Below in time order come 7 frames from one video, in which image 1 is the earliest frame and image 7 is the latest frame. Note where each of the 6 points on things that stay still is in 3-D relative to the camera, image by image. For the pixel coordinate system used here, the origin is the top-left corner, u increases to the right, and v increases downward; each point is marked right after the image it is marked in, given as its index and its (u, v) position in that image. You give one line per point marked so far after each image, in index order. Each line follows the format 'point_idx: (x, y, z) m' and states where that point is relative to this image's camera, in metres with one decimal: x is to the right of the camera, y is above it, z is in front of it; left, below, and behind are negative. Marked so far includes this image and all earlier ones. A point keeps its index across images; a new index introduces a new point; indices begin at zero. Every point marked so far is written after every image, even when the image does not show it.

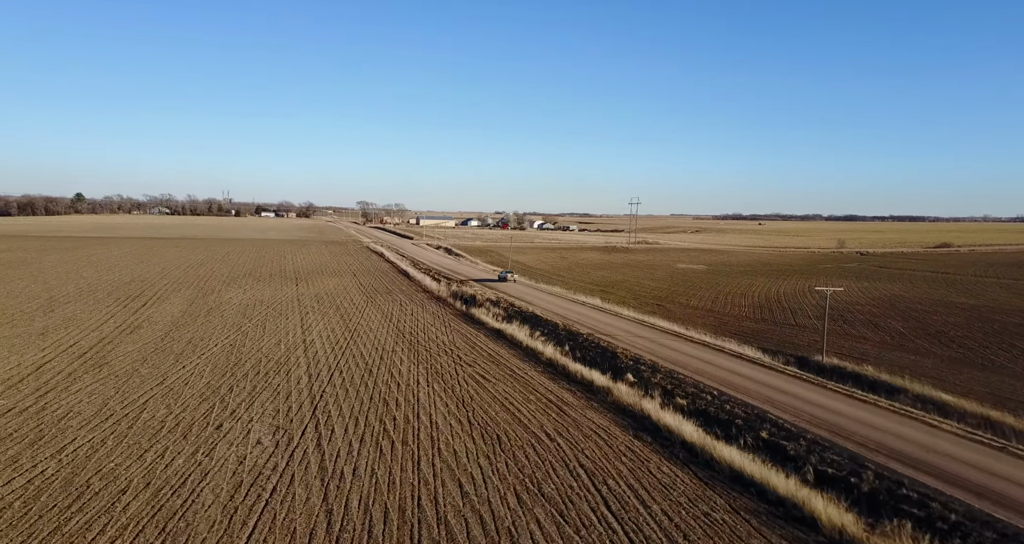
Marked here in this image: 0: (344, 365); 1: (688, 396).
0: (-5.9, -3.3, +18.8) m
1: (+5.0, -3.5, +15.1) m
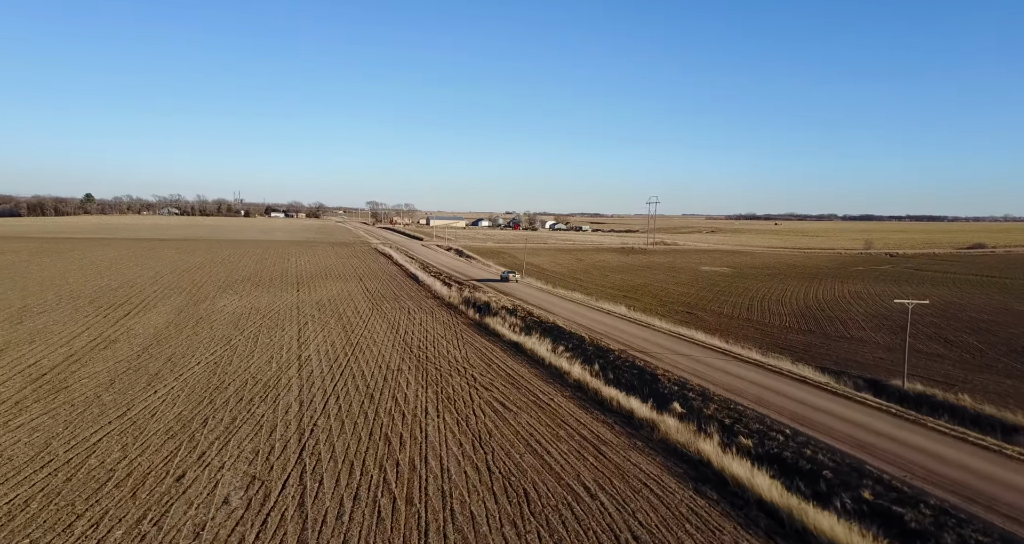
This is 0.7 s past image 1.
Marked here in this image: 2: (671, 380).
0: (-5.2, -3.6, +16.3) m
1: (+5.6, -3.8, +12.4) m
2: (+4.8, -3.3, +16.1) m
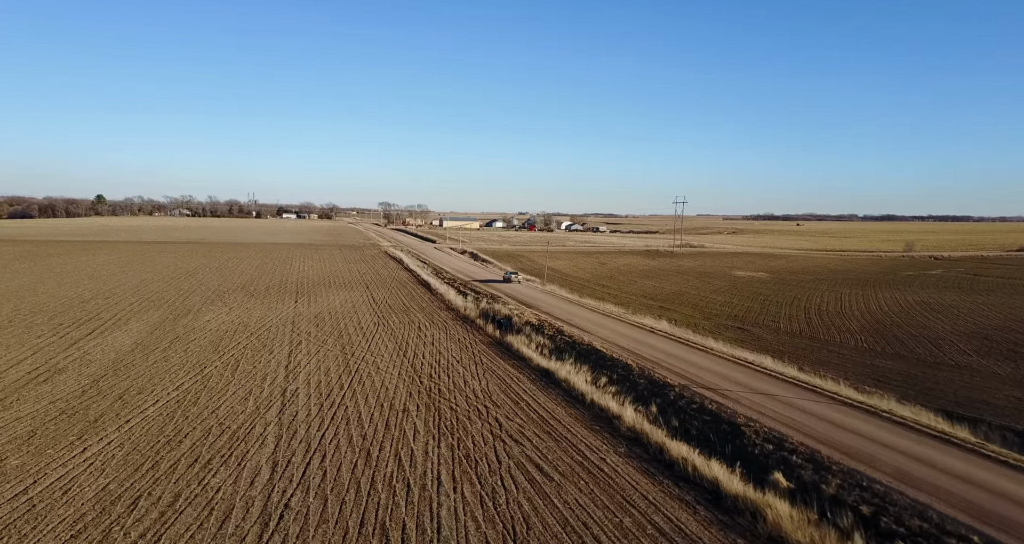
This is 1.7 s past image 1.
0: (-4.3, -4.1, +12.6) m
1: (+6.4, -4.2, +8.4) m
2: (+5.7, -3.7, +12.2) m
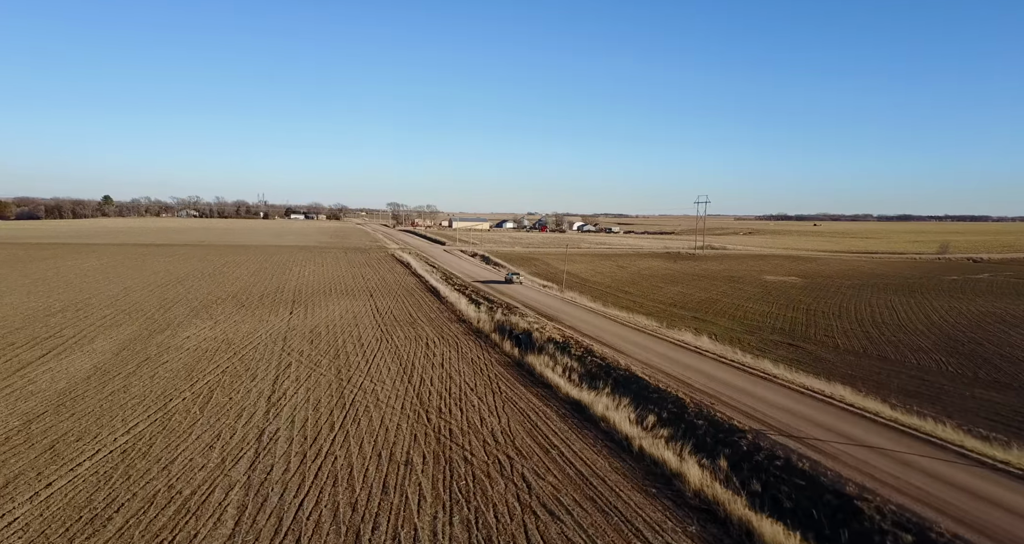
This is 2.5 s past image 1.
0: (-3.7, -4.4, +9.6) m
1: (+7.0, -4.6, +5.2) m
2: (+6.3, -4.1, +9.0) m
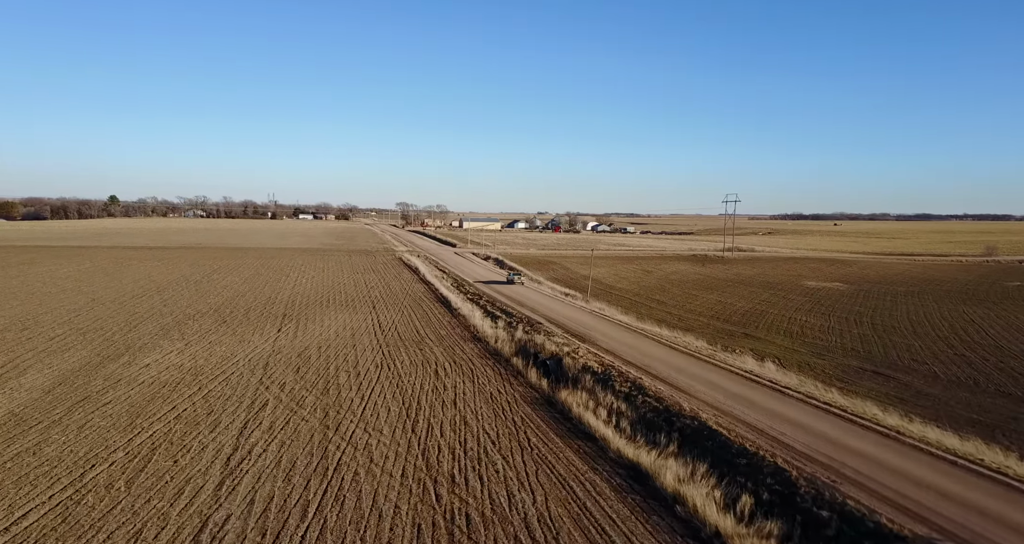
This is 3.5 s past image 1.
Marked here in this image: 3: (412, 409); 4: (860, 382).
0: (-3.0, -4.9, +5.7) m
1: (+7.6, -5.1, +1.2) m
2: (+7.0, -4.6, +4.9) m
3: (-2.9, -4.0, +15.7) m
4: (+12.0, -3.7, +18.3) m
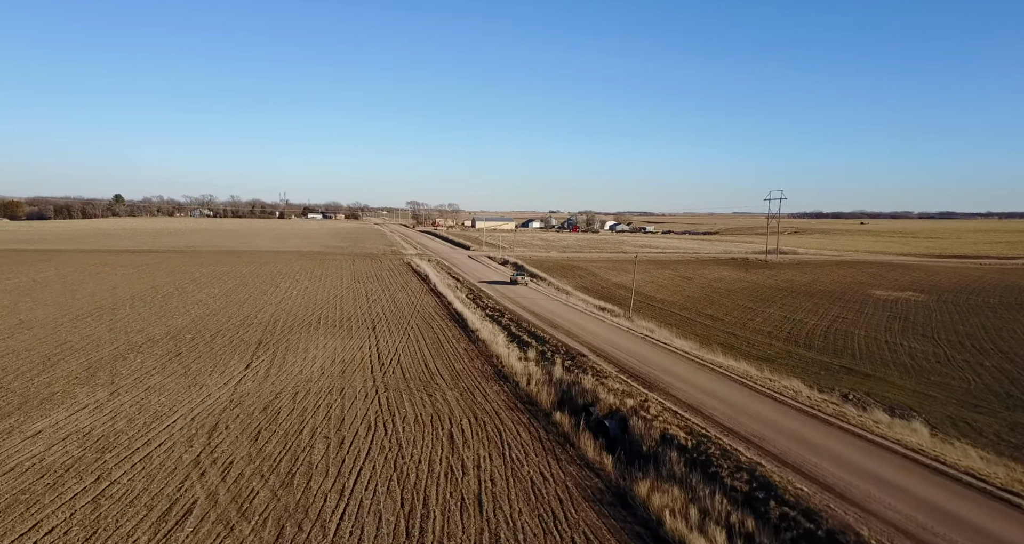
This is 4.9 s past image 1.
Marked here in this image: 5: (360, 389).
0: (-2.1, -5.6, +0.3) m
1: (+8.4, -5.8, -4.5) m
2: (+7.9, -5.3, -0.7) m
3: (-1.8, -4.6, +10.2) m
4: (+13.2, -4.4, +12.5) m
5: (-4.8, -3.6, +16.8) m
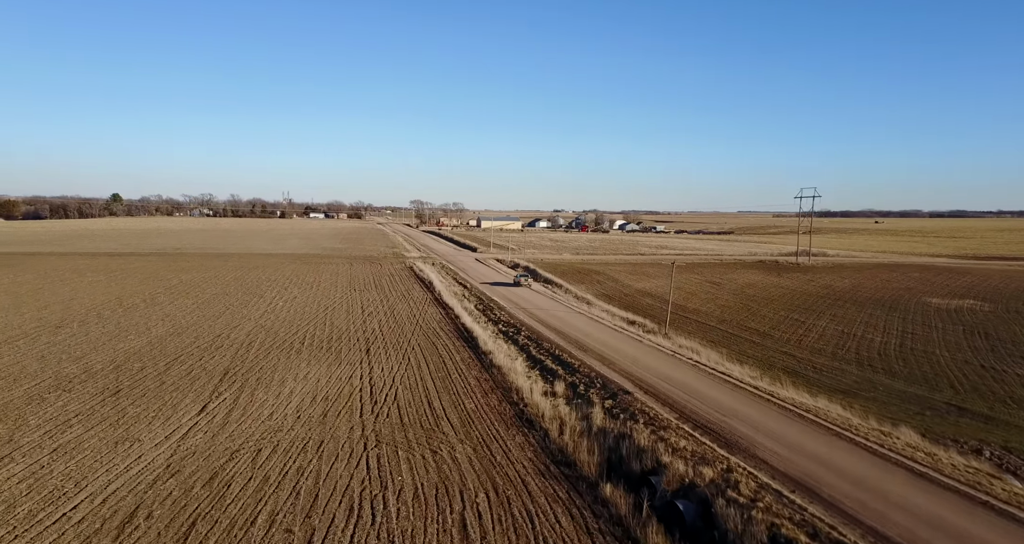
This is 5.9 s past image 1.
0: (-1.5, -6.0, -3.7) m
1: (+8.9, -6.3, -8.5) m
2: (+8.4, -5.7, -4.8) m
3: (-1.2, -5.1, +6.3) m
4: (+13.8, -4.8, +8.4) m
5: (-4.1, -4.0, +12.9) m
